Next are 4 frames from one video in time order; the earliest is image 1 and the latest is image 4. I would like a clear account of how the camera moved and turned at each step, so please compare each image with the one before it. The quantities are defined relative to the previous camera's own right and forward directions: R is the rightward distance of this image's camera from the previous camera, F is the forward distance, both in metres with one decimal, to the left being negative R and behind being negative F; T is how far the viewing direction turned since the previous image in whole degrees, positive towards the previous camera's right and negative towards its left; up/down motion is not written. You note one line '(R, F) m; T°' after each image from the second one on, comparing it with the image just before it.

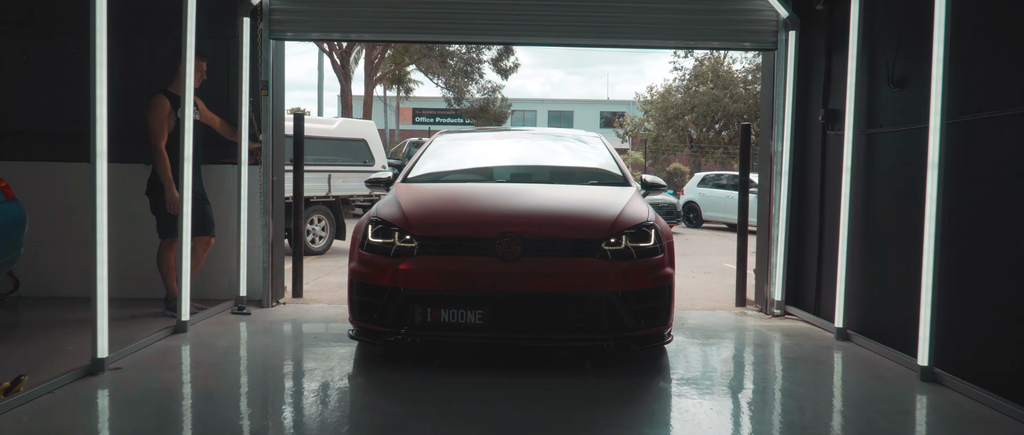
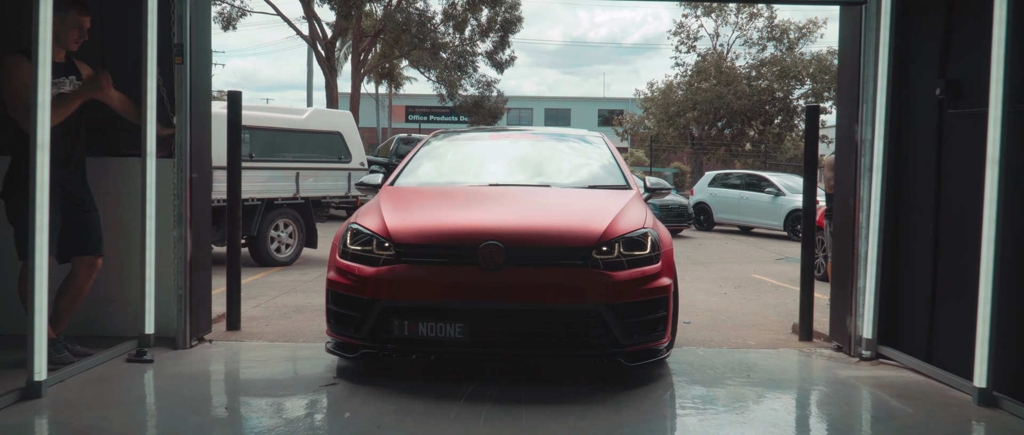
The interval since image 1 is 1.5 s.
(0.0, +1.5) m; 0°
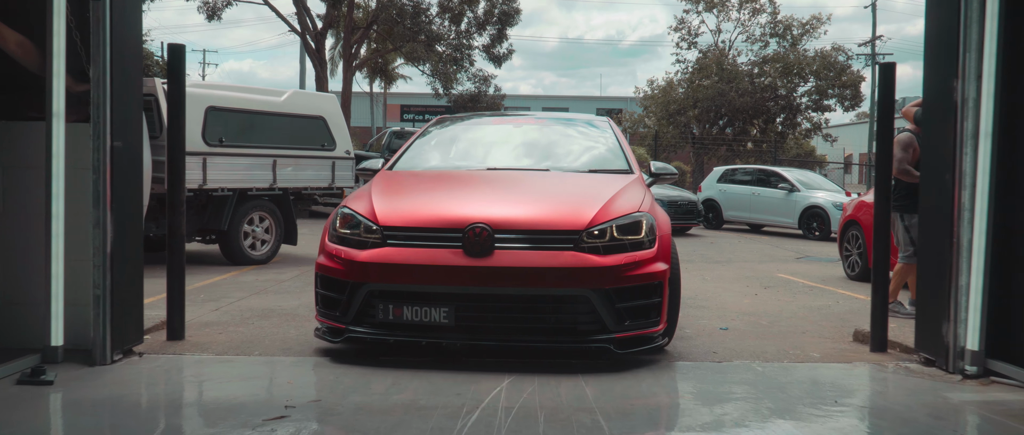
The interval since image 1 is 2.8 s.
(-0.1, +0.9) m; 0°
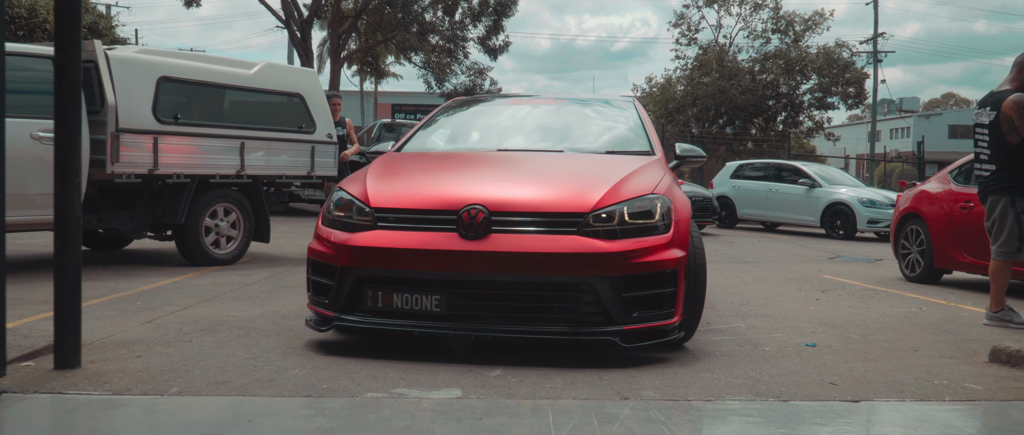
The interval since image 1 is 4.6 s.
(-0.2, +1.2) m; +1°
